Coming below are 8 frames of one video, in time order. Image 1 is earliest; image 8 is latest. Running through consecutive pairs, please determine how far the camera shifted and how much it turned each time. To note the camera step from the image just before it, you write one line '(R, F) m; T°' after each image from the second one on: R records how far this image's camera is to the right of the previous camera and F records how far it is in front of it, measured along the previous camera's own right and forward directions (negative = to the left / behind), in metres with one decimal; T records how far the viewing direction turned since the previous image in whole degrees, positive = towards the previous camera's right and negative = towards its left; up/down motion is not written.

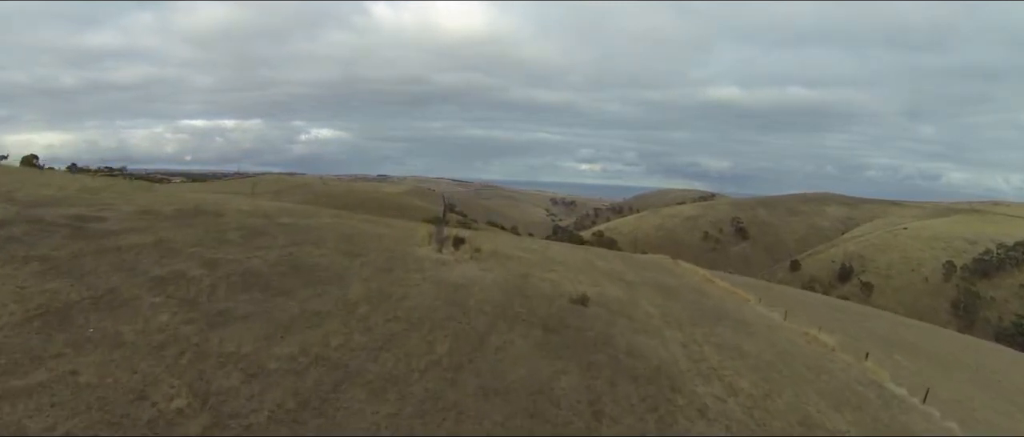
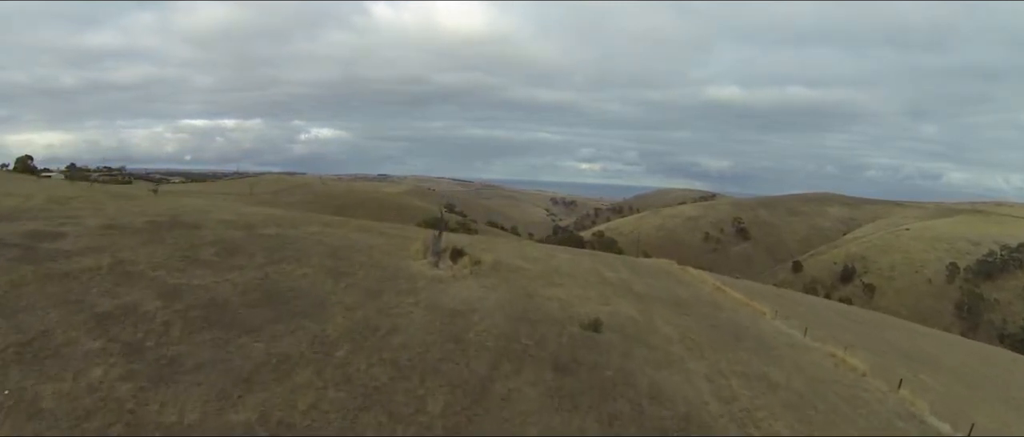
(0.0, +0.8) m; 0°
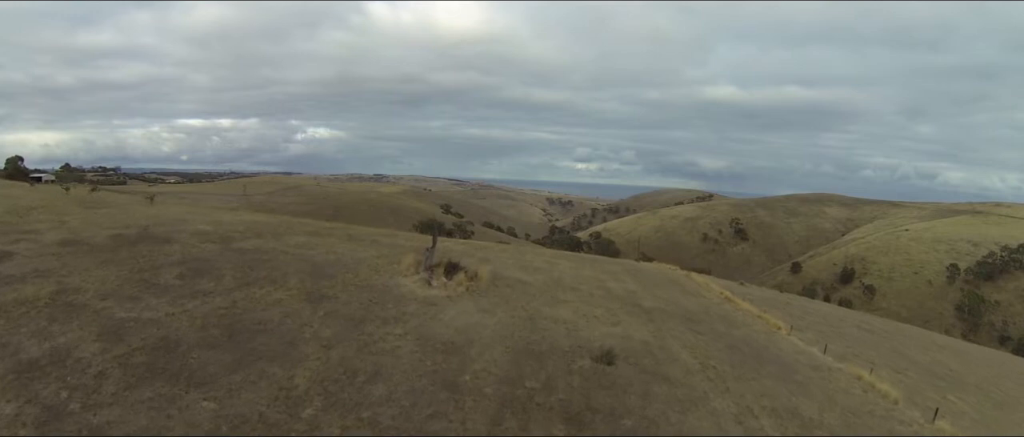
(0.0, +0.8) m; 0°
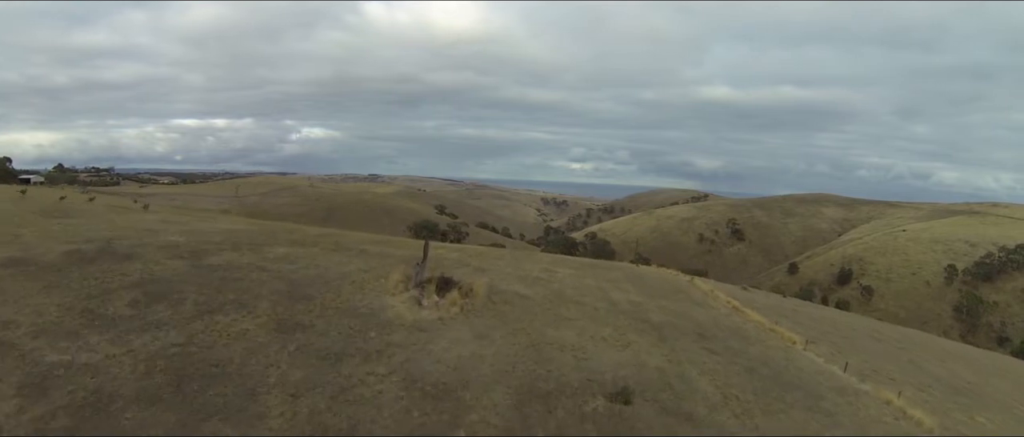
(-0.1, +0.8) m; 0°
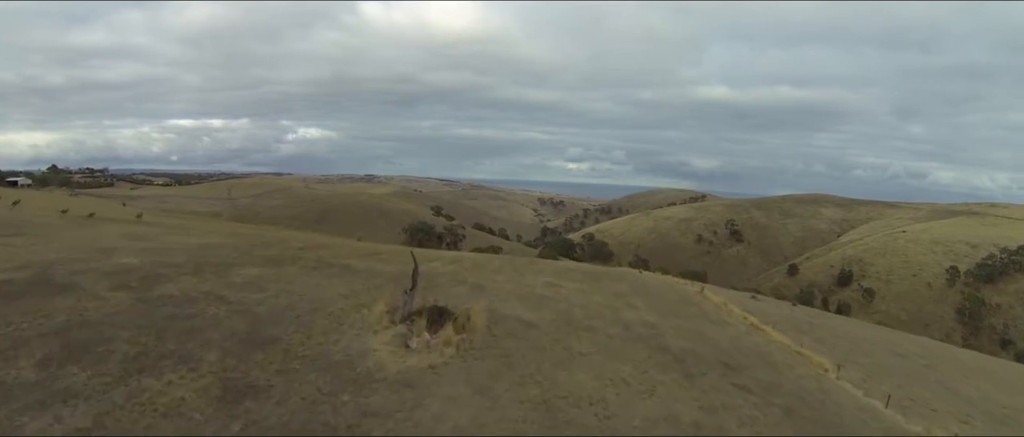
(-0.1, +1.2) m; 0°
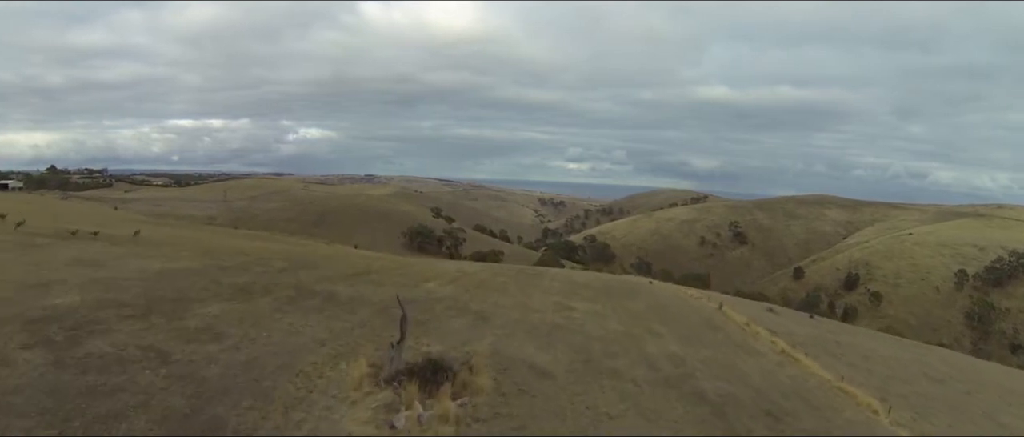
(-0.2, +1.5) m; 0°
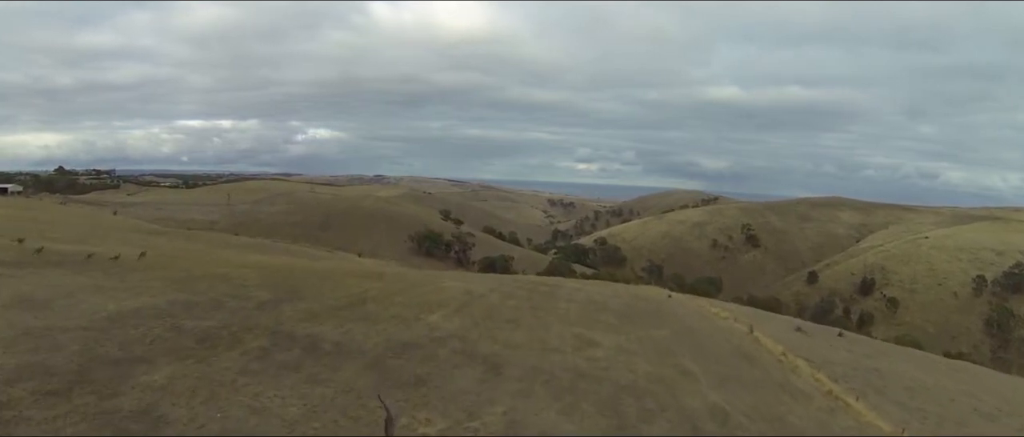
(0.0, +1.5) m; -1°
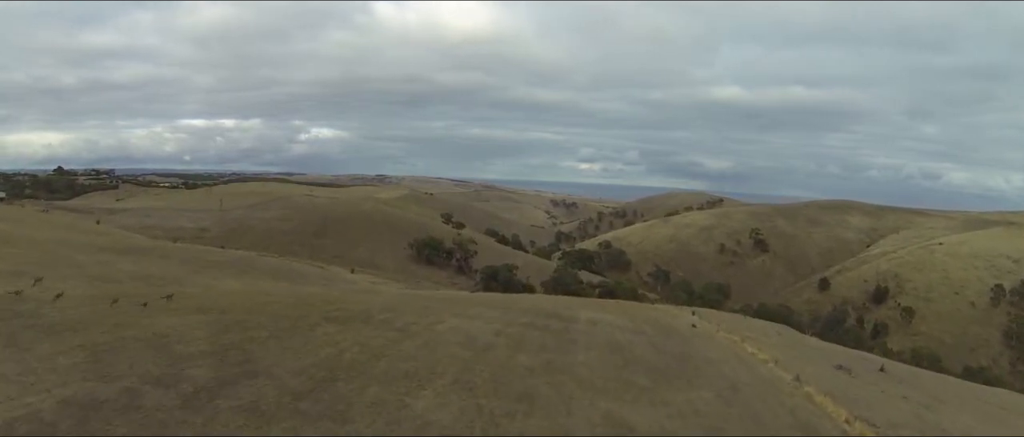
(-0.1, +2.7) m; 0°
